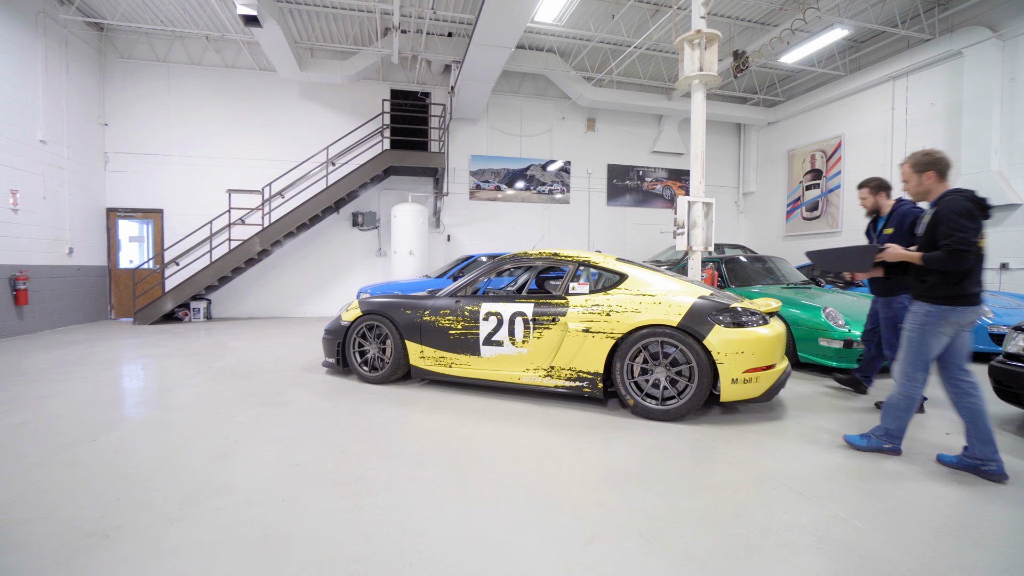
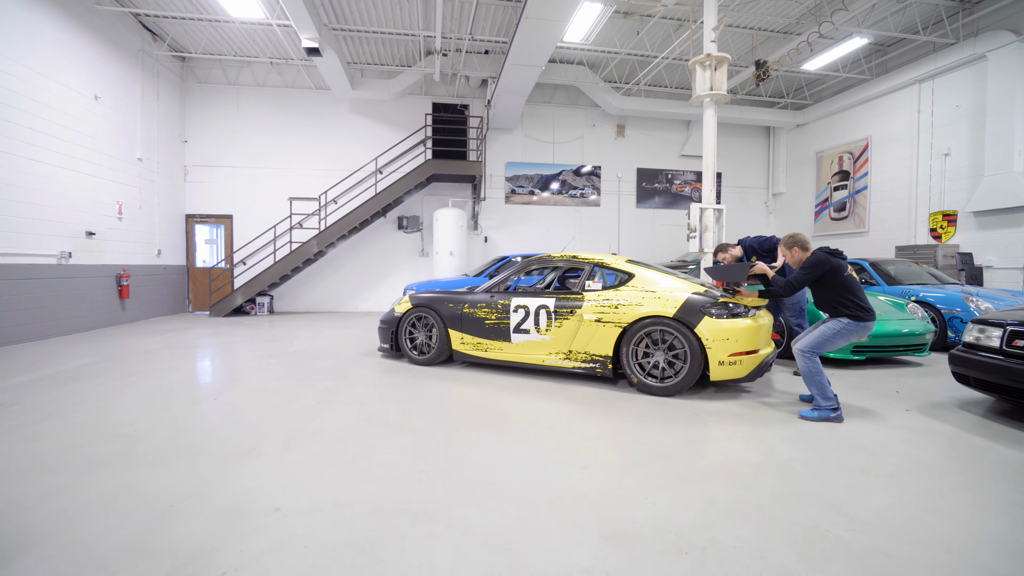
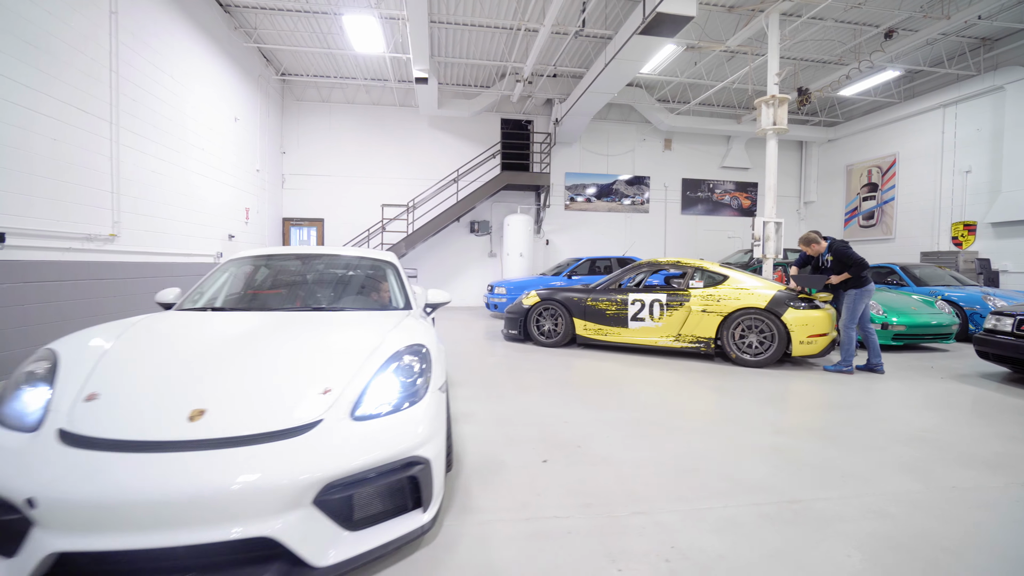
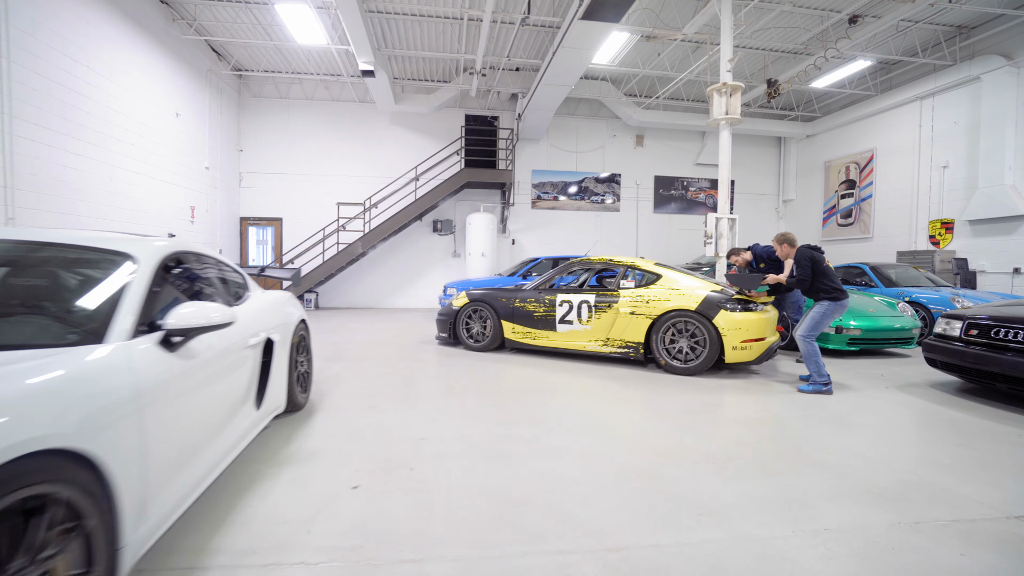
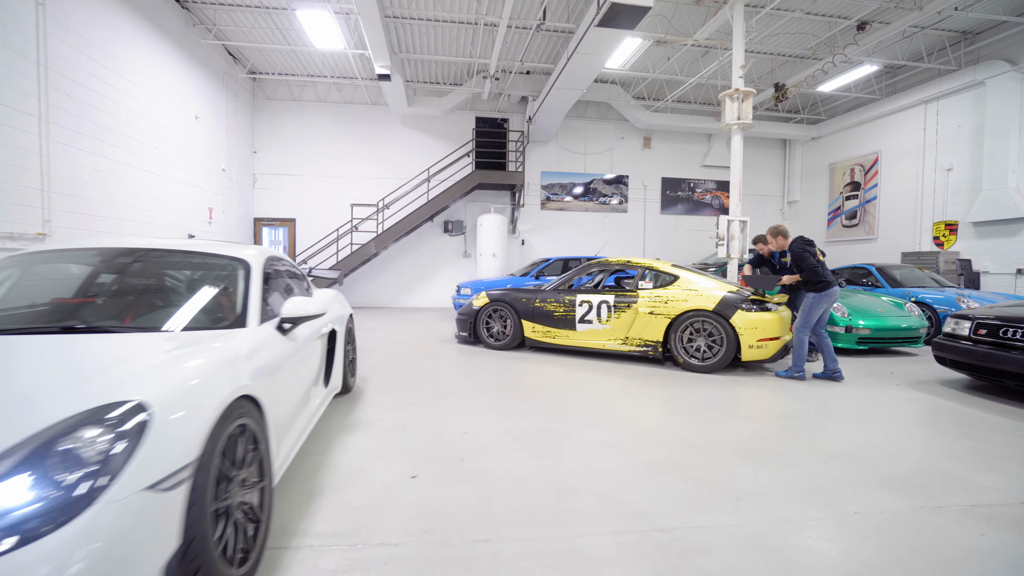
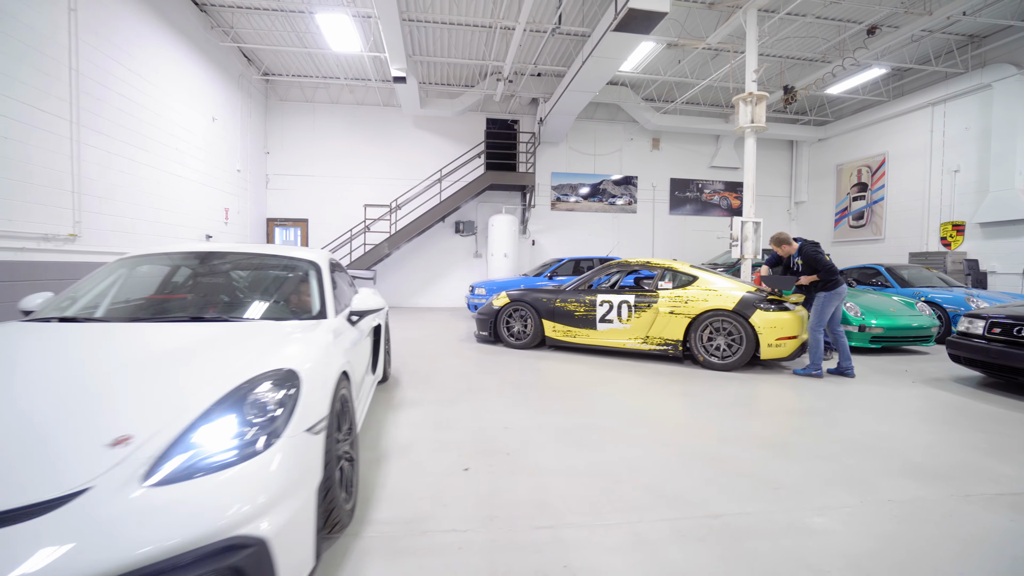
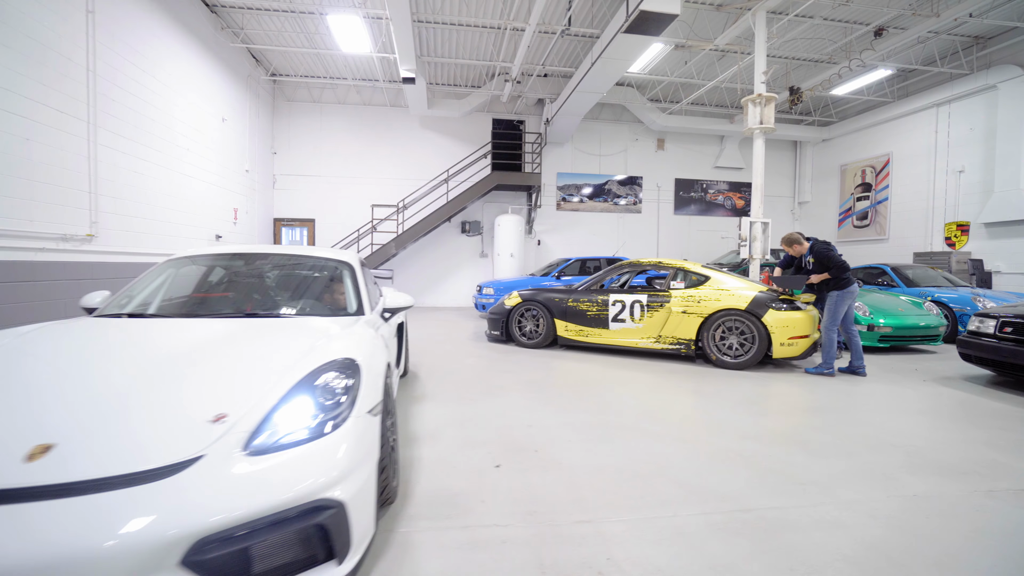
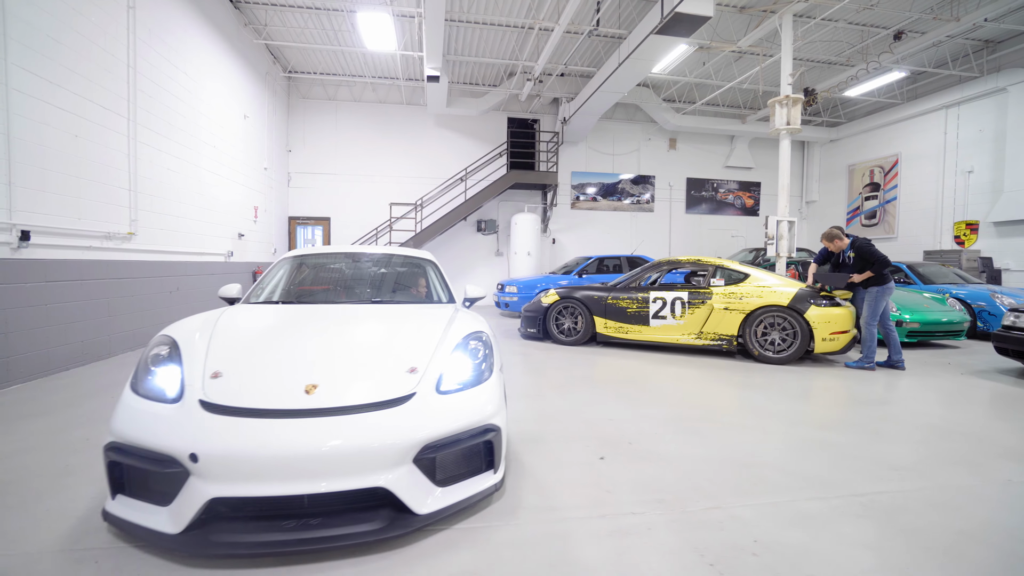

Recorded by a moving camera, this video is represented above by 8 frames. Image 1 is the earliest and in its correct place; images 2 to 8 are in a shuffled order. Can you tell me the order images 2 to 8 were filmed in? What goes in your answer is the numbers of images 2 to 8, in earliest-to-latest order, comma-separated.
2, 4, 5, 6, 7, 3, 8
